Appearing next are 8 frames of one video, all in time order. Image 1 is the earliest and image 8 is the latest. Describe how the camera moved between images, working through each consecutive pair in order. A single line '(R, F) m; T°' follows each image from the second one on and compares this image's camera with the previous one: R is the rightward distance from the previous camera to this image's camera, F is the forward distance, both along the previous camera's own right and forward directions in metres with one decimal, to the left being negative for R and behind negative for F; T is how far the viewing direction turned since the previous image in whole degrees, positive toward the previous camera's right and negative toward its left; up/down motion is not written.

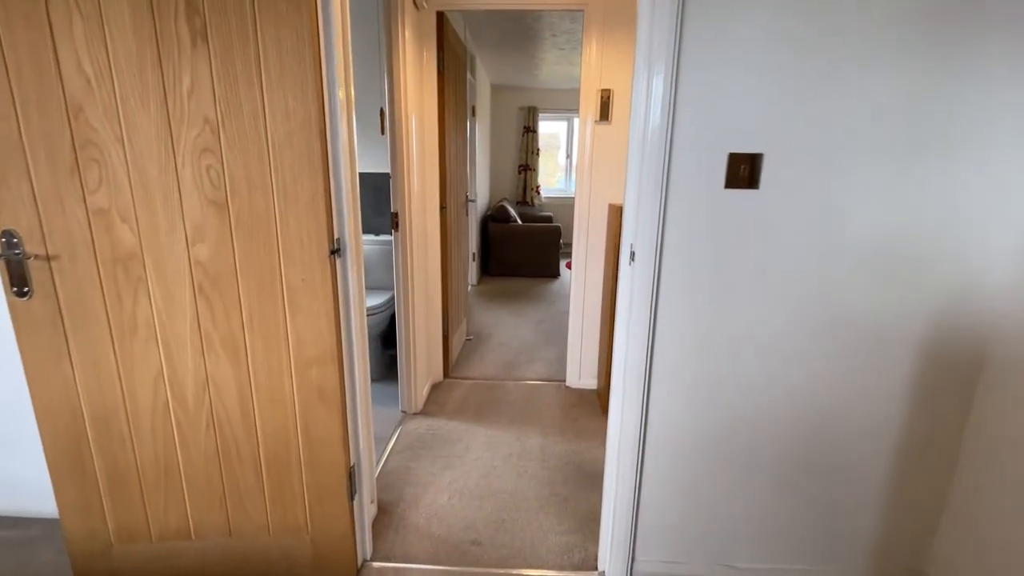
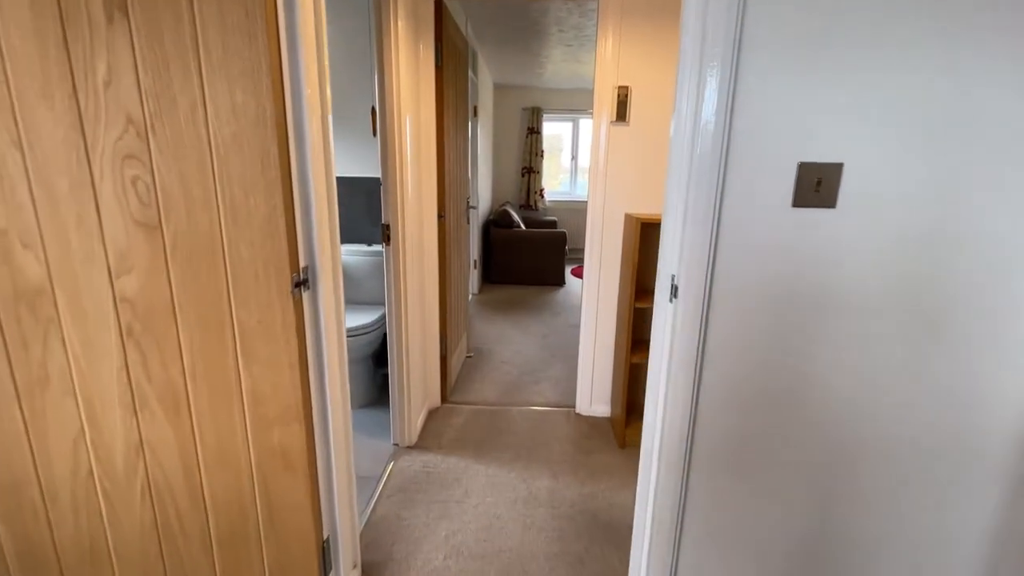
(0.0, +0.3) m; 0°
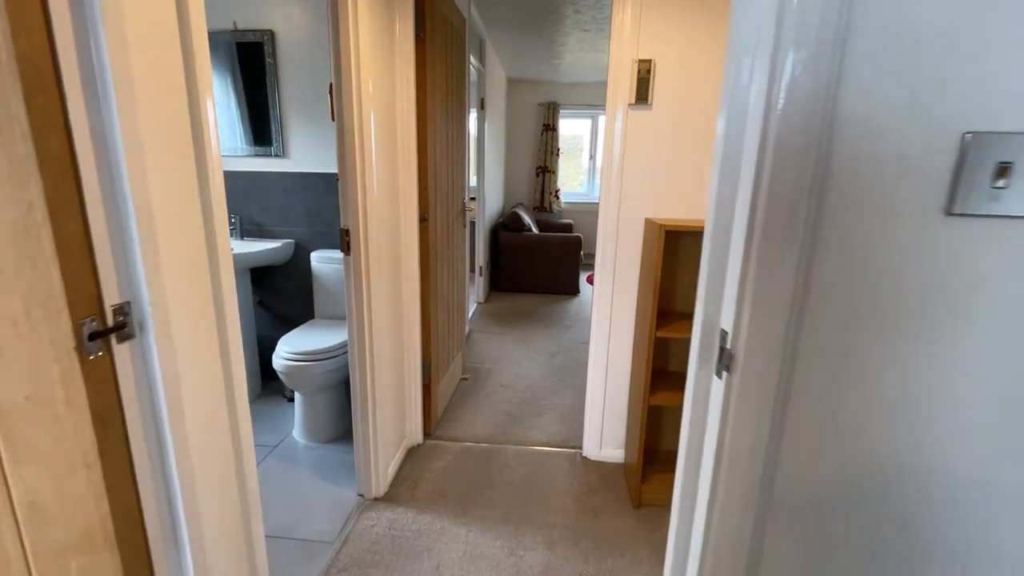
(+0.1, +0.4) m; -2°
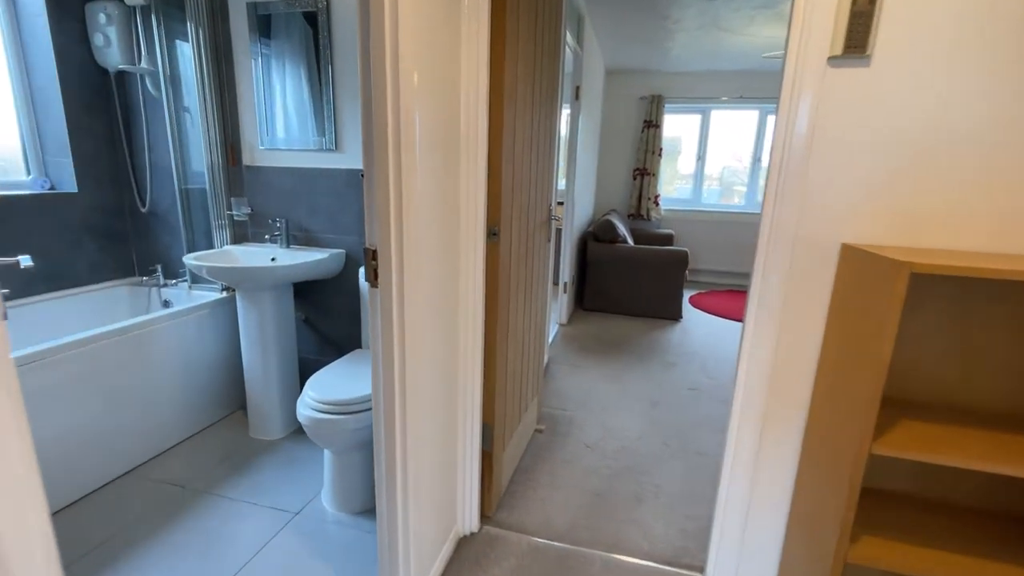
(-0.1, +0.6) m; -10°
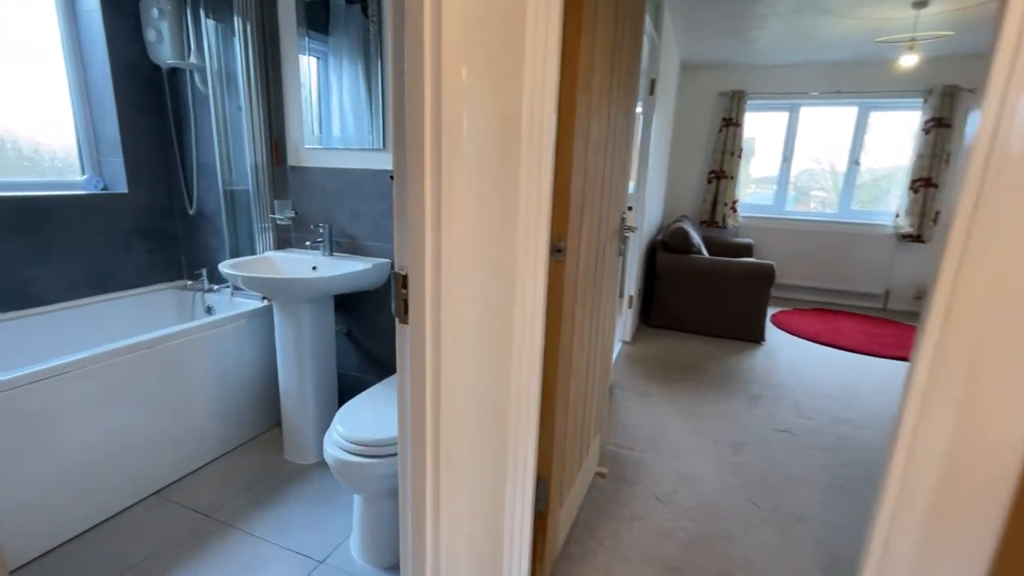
(0.0, +0.3) m; -7°
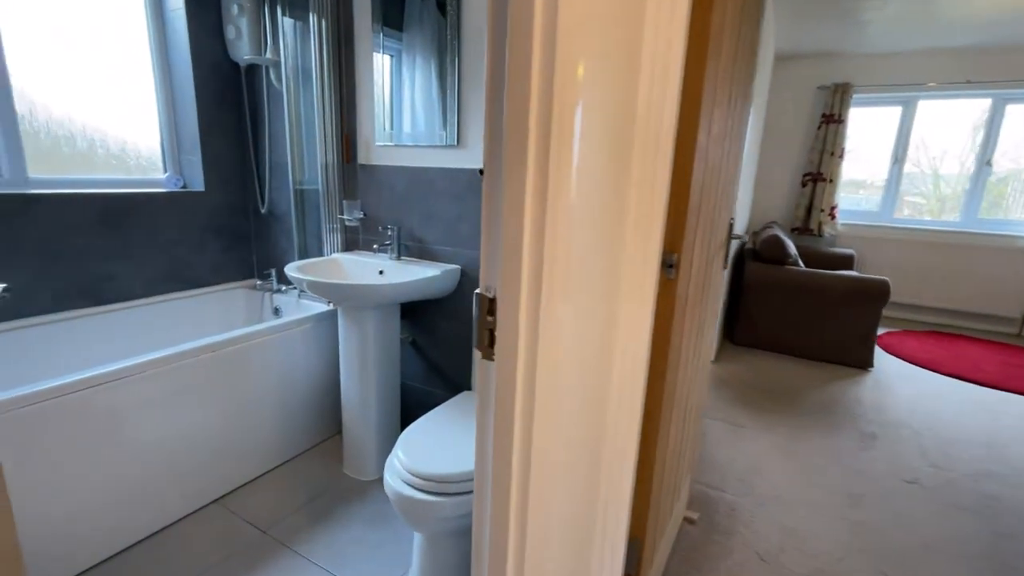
(-0.1, +0.2) m; -7°
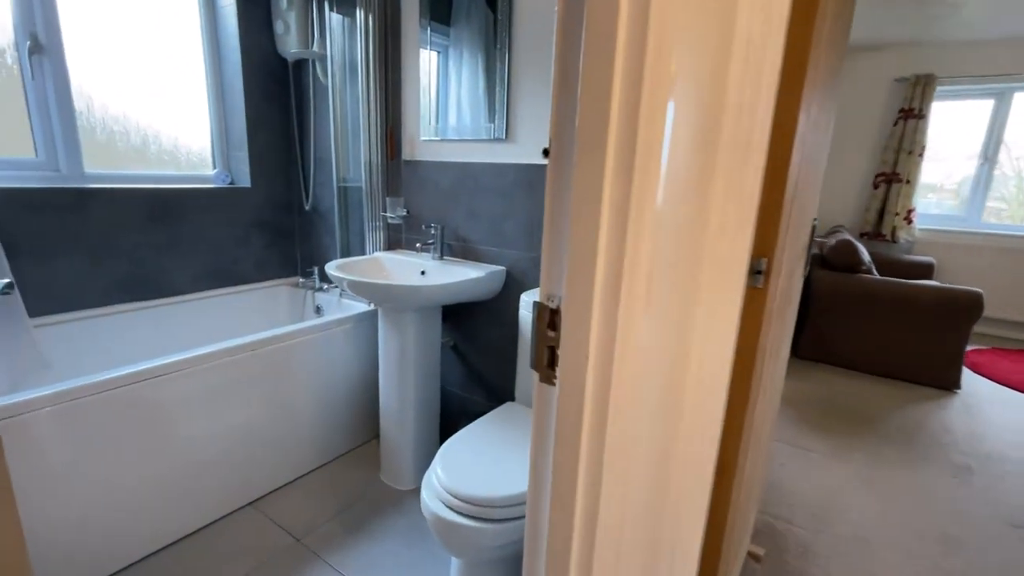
(0.0, +0.1) m; -5°
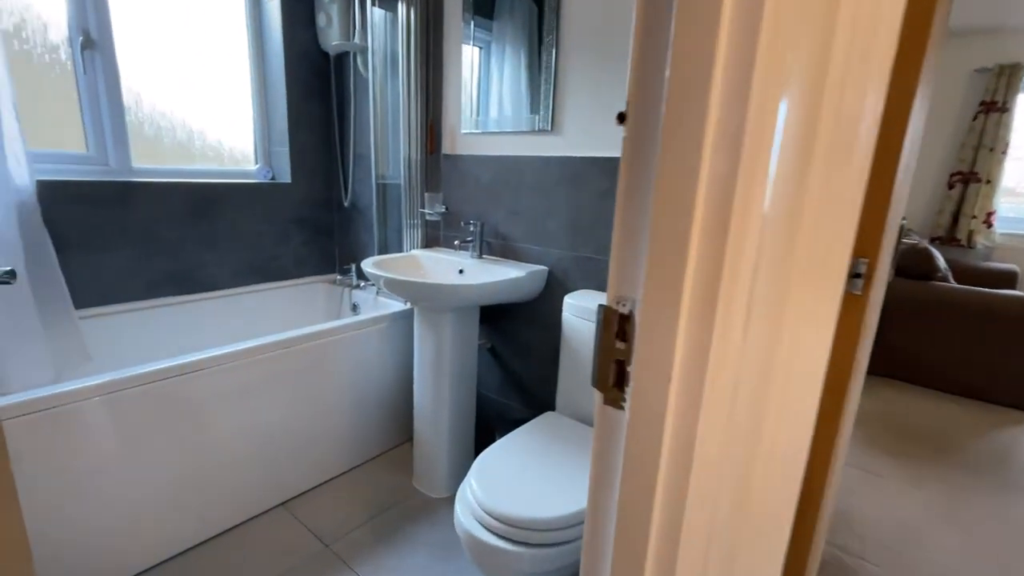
(0.0, +0.1) m; -4°
